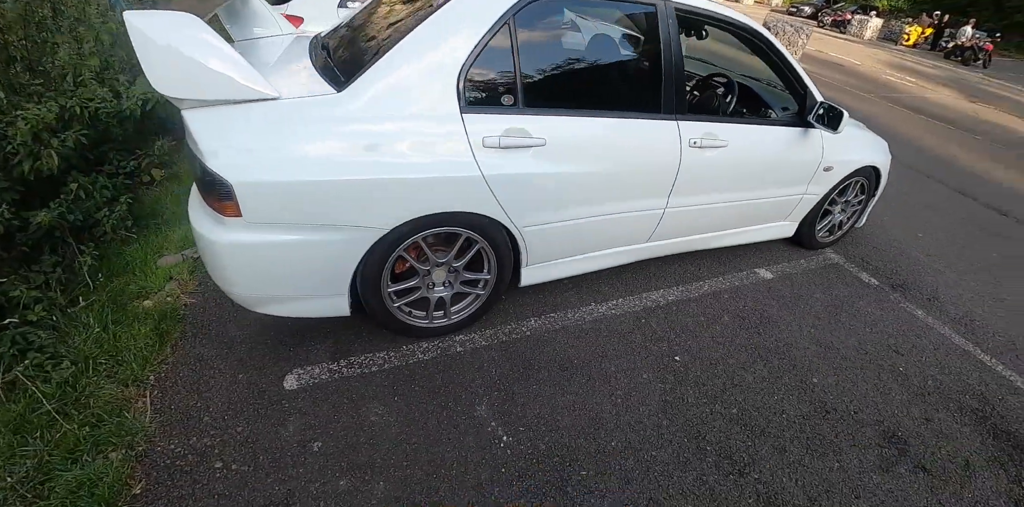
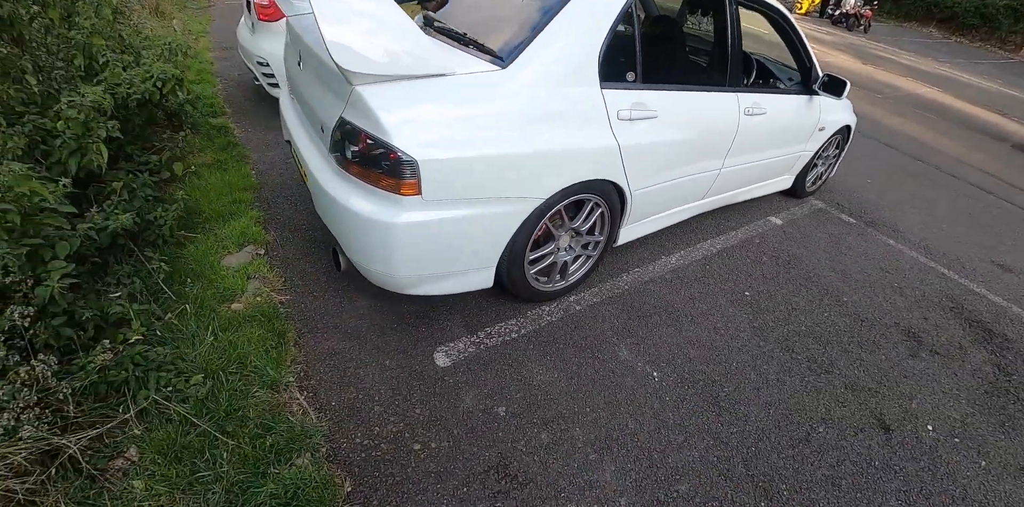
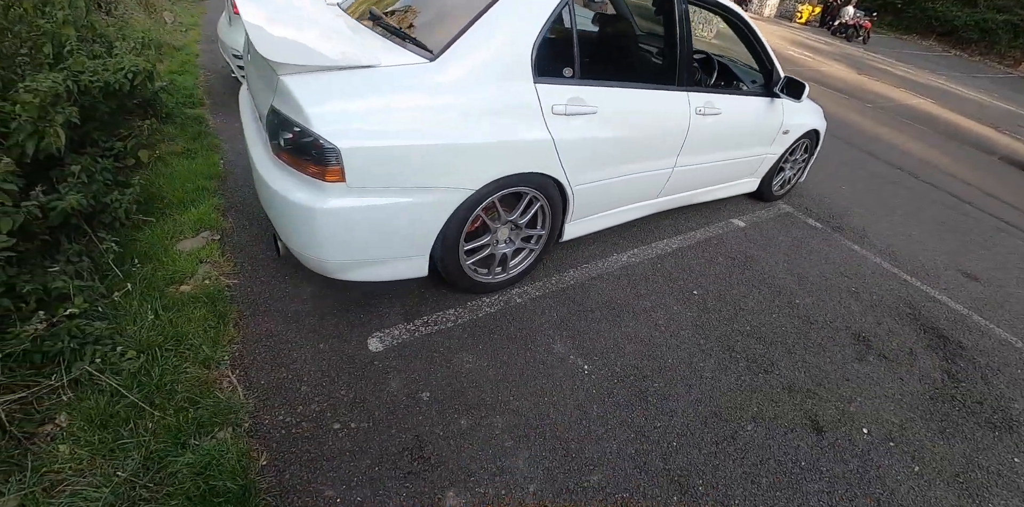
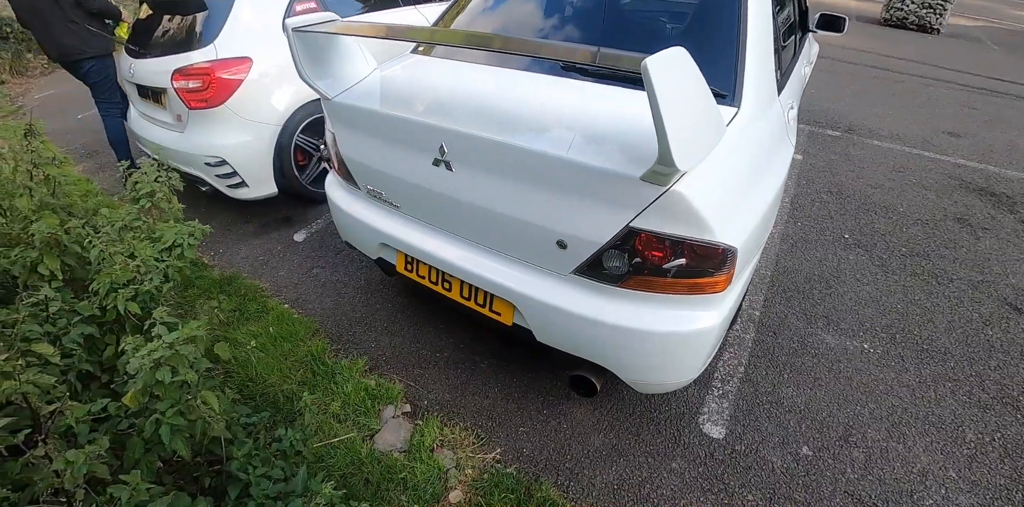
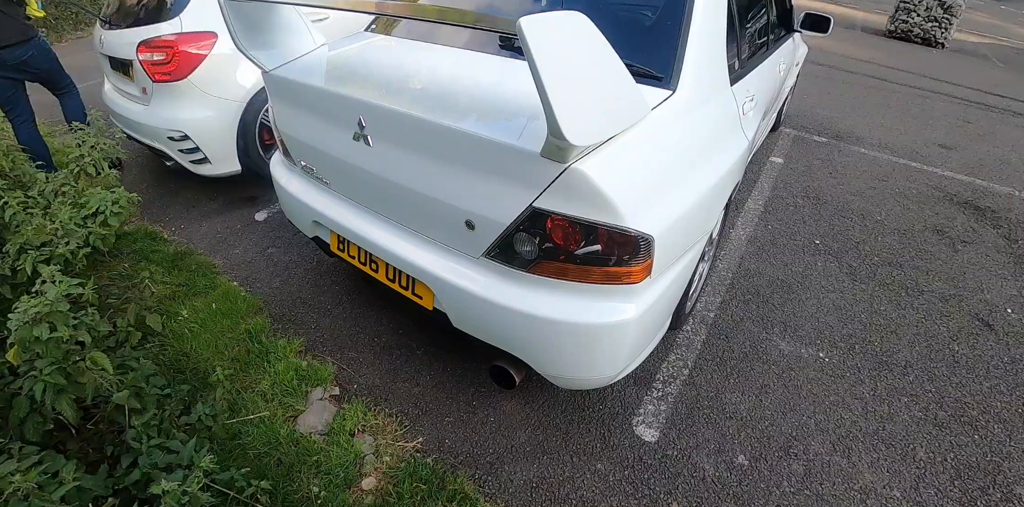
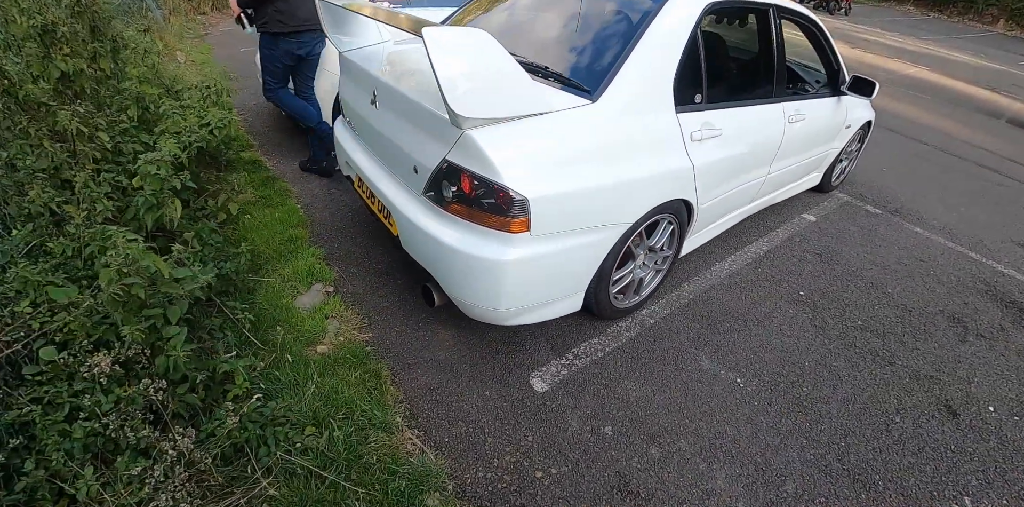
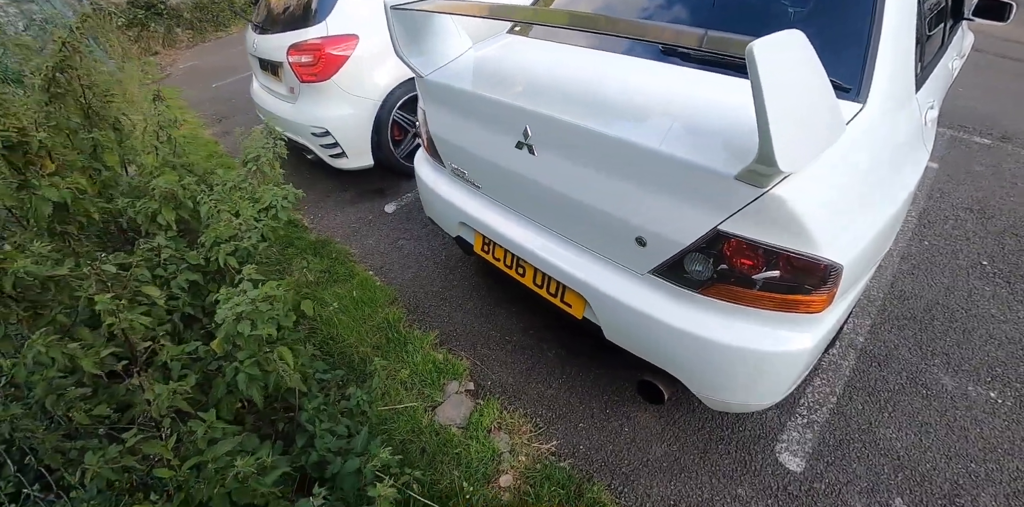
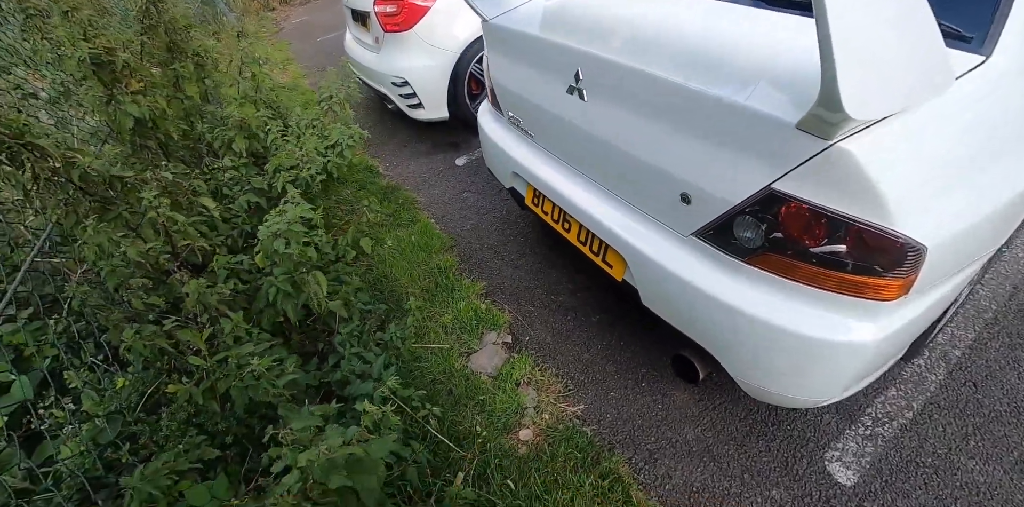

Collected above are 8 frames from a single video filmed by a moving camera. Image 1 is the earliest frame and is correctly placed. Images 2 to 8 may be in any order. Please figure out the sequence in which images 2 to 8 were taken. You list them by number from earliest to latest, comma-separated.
3, 2, 6, 5, 4, 7, 8
